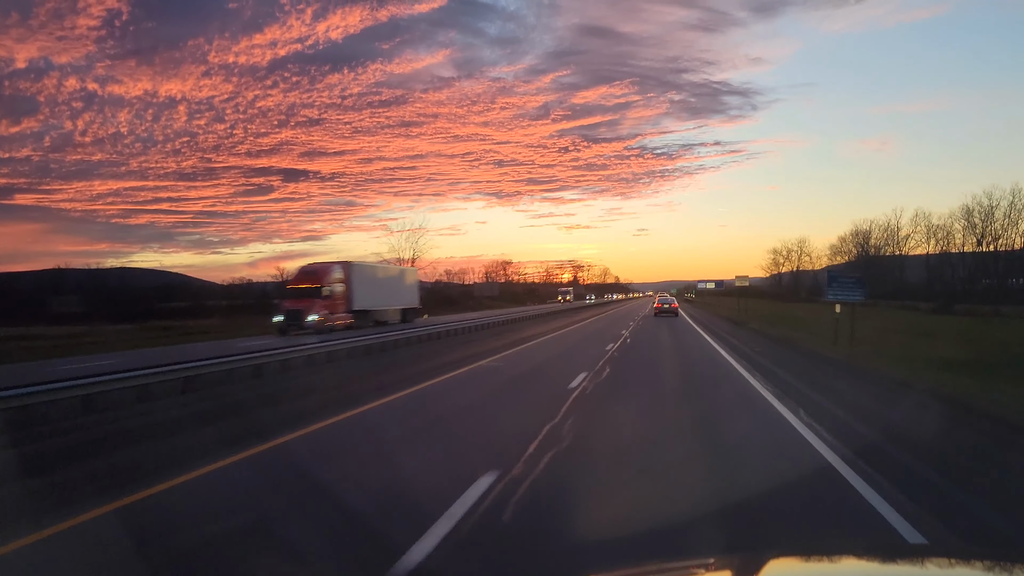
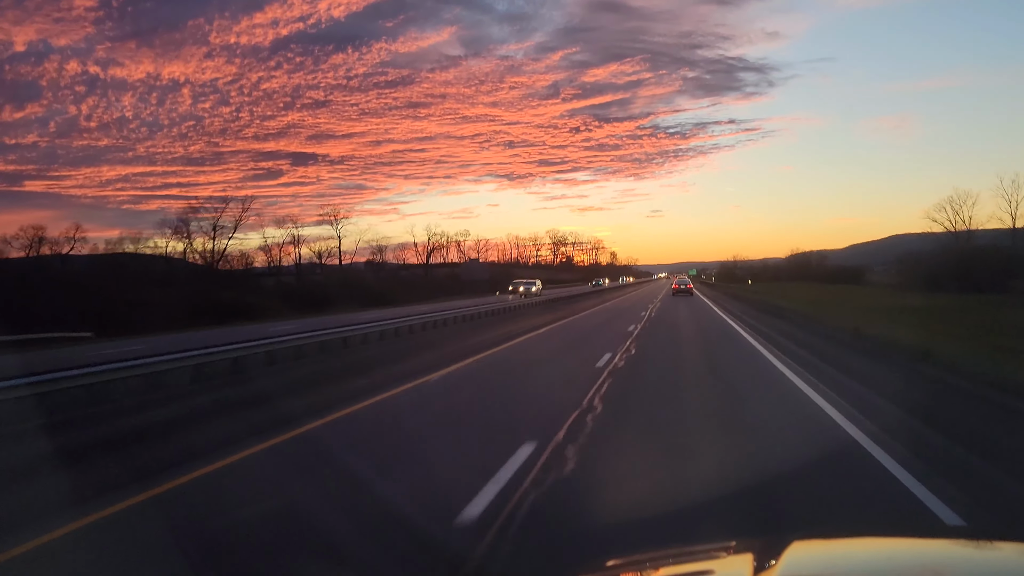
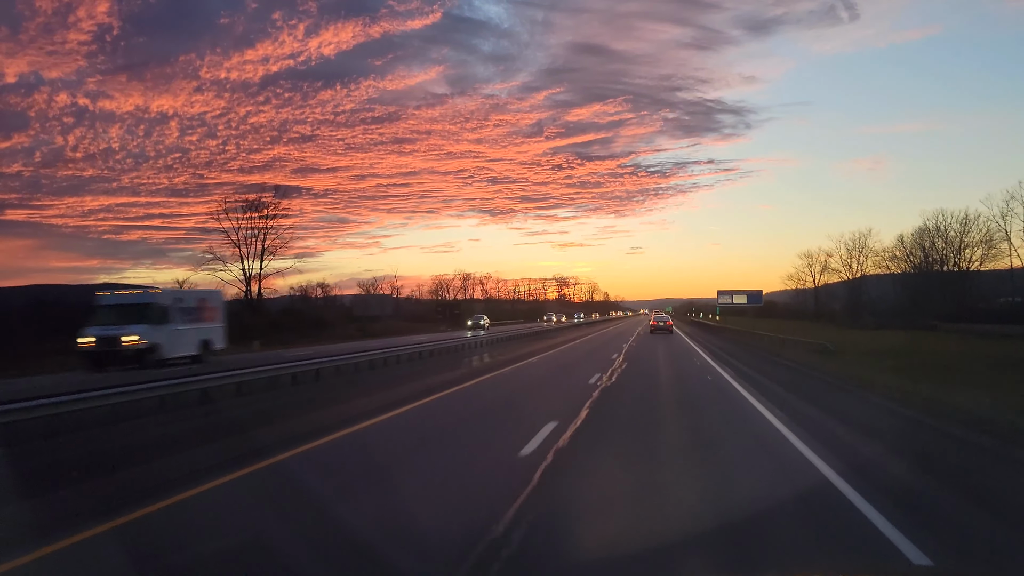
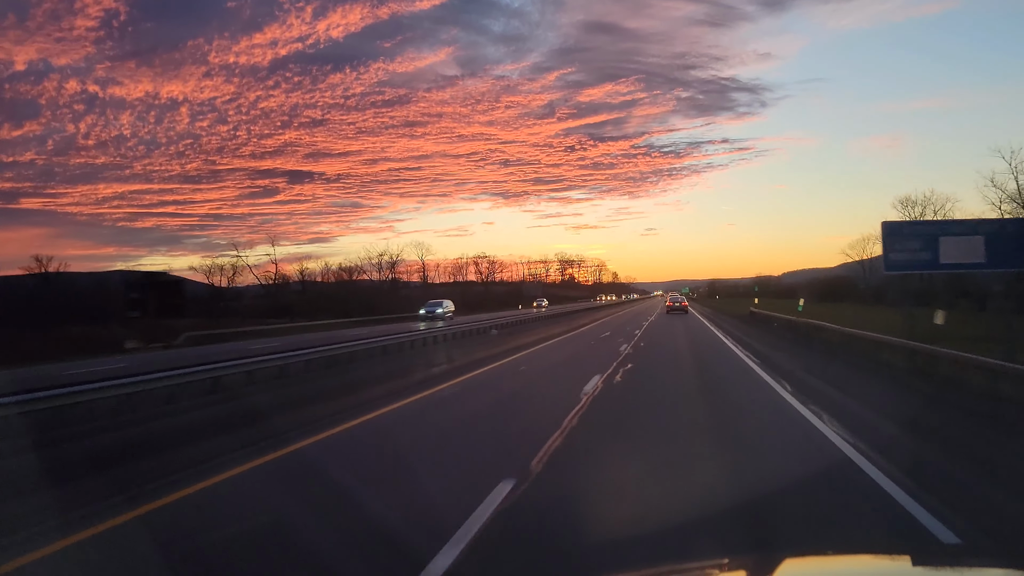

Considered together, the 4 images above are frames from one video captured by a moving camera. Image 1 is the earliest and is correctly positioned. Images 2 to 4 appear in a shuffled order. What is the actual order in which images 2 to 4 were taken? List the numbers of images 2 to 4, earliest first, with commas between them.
3, 4, 2
